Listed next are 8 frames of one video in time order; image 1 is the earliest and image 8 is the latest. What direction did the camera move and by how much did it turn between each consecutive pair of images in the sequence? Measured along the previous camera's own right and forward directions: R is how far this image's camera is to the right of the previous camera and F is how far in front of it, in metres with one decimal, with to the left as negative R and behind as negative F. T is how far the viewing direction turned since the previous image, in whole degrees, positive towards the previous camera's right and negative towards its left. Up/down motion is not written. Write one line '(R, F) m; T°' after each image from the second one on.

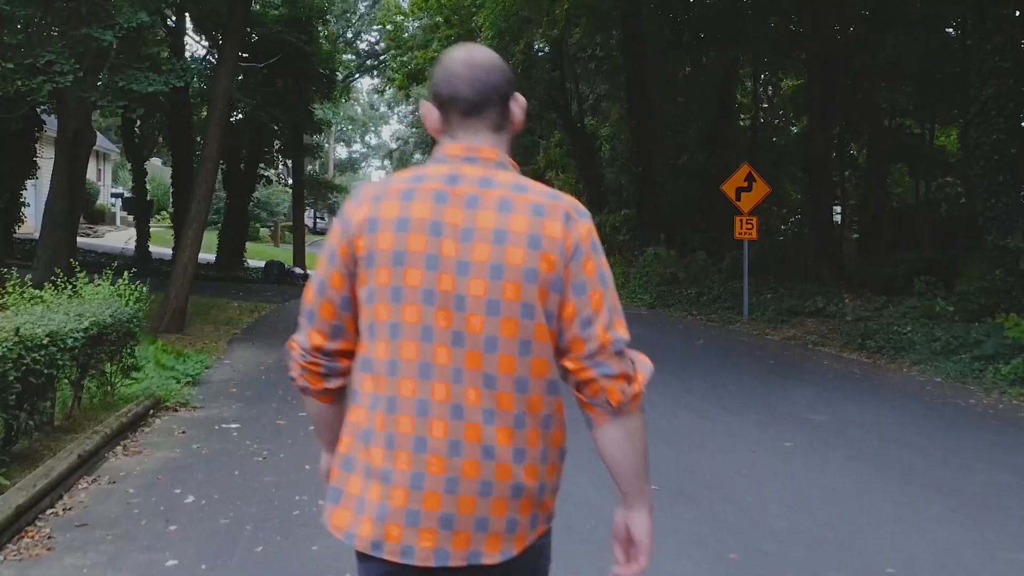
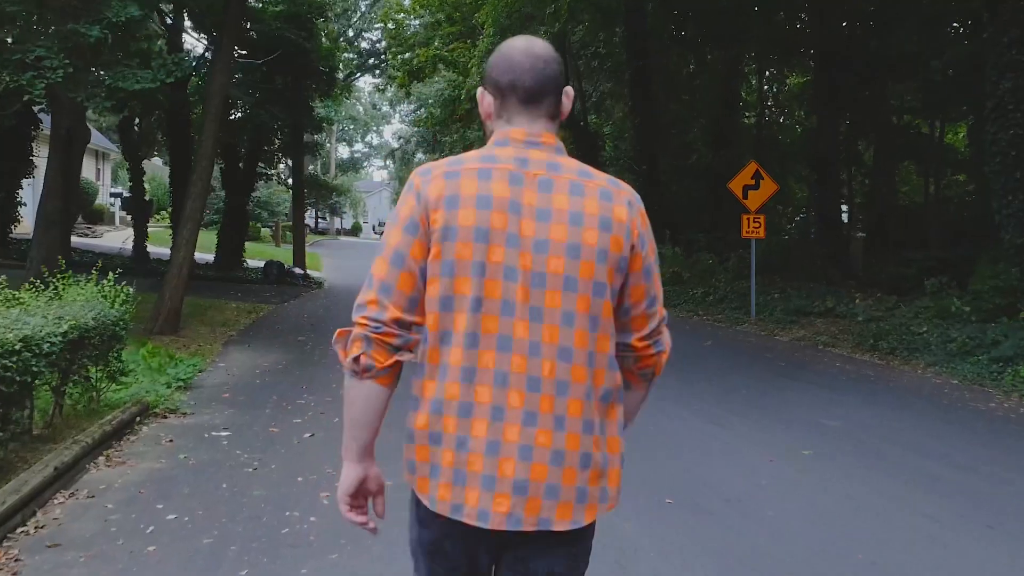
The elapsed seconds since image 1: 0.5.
(0.0, +0.3) m; 0°
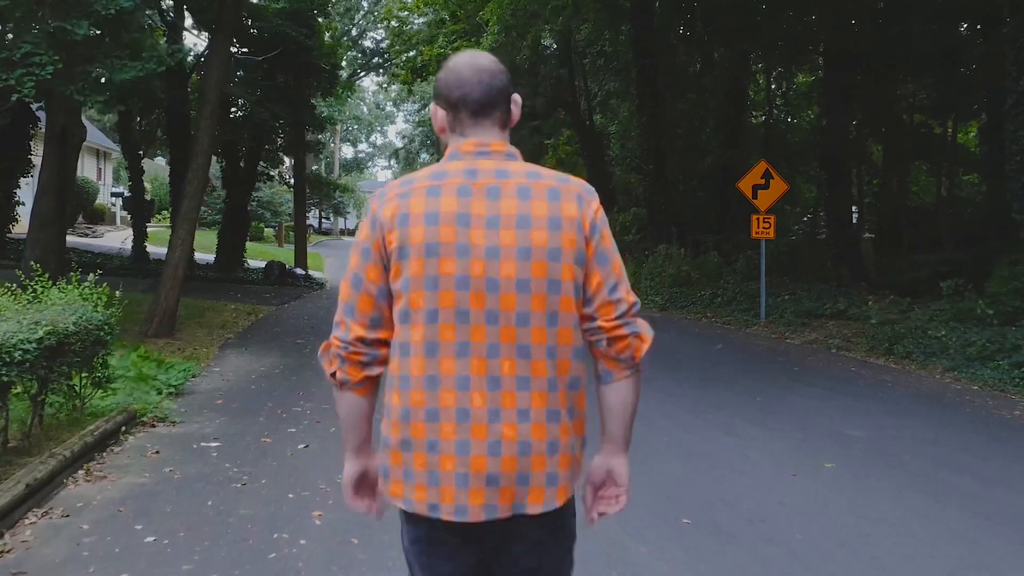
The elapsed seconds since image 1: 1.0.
(0.0, +0.4) m; 0°
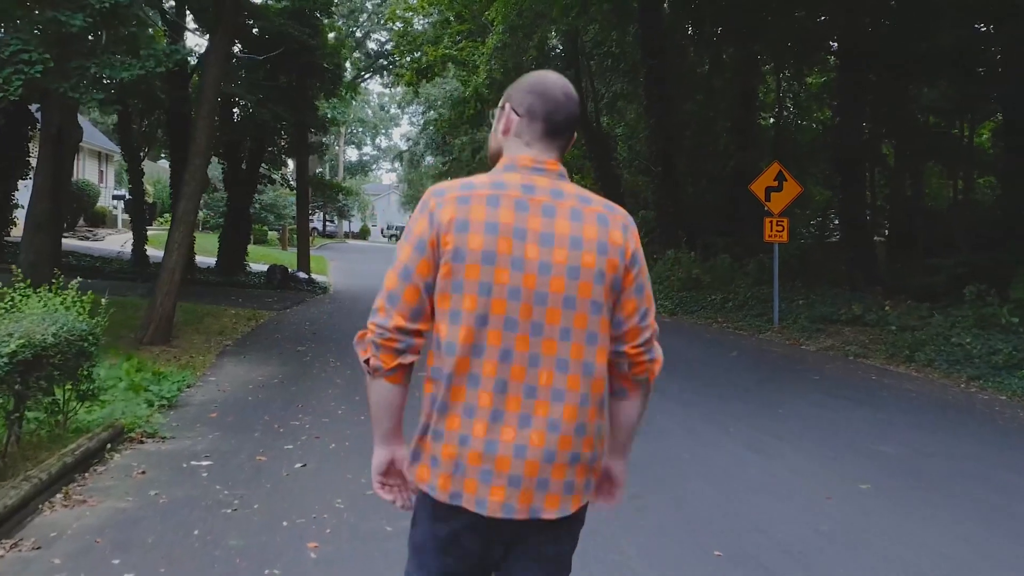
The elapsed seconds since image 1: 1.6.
(0.0, +0.4) m; 0°
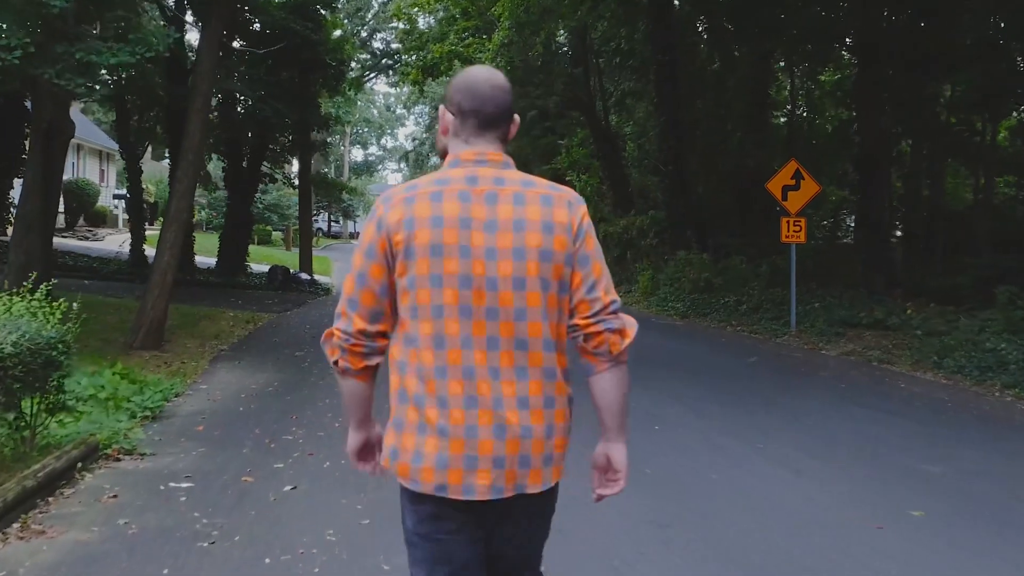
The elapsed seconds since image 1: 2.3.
(0.0, +0.6) m; 0°
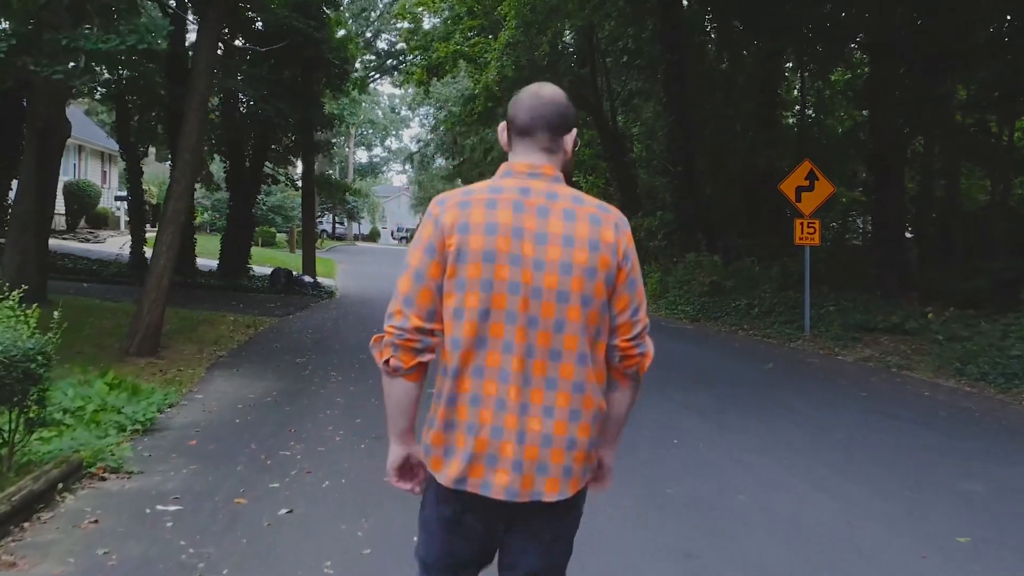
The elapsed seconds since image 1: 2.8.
(0.0, +0.4) m; 0°
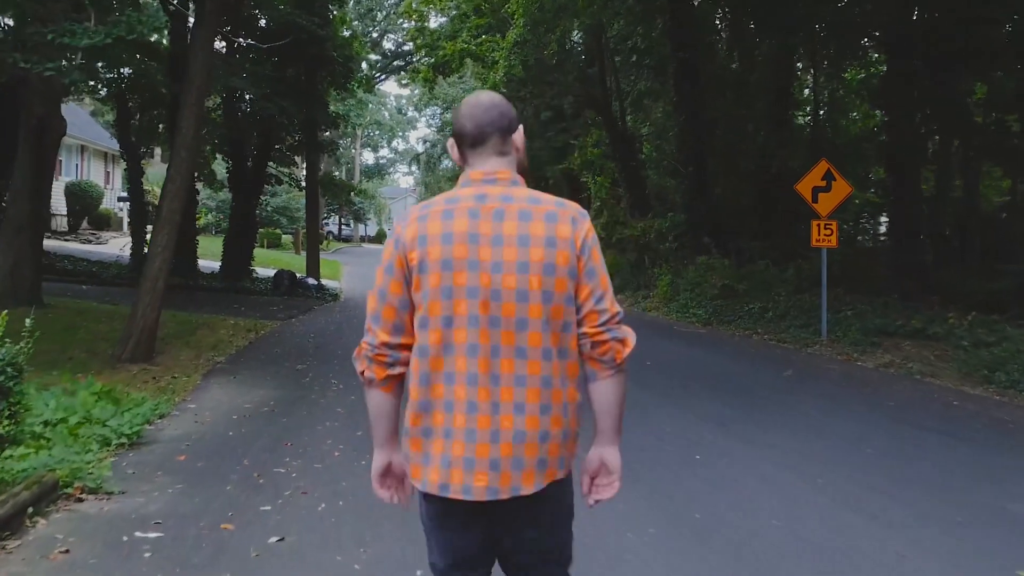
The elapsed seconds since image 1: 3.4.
(0.0, +0.4) m; 0°
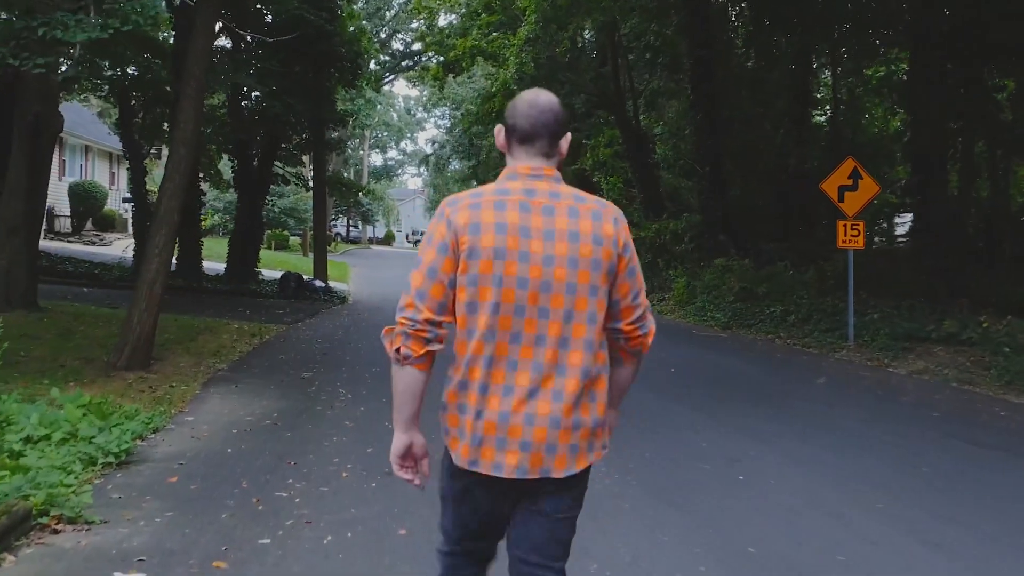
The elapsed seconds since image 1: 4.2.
(-0.1, +0.6) m; 0°
